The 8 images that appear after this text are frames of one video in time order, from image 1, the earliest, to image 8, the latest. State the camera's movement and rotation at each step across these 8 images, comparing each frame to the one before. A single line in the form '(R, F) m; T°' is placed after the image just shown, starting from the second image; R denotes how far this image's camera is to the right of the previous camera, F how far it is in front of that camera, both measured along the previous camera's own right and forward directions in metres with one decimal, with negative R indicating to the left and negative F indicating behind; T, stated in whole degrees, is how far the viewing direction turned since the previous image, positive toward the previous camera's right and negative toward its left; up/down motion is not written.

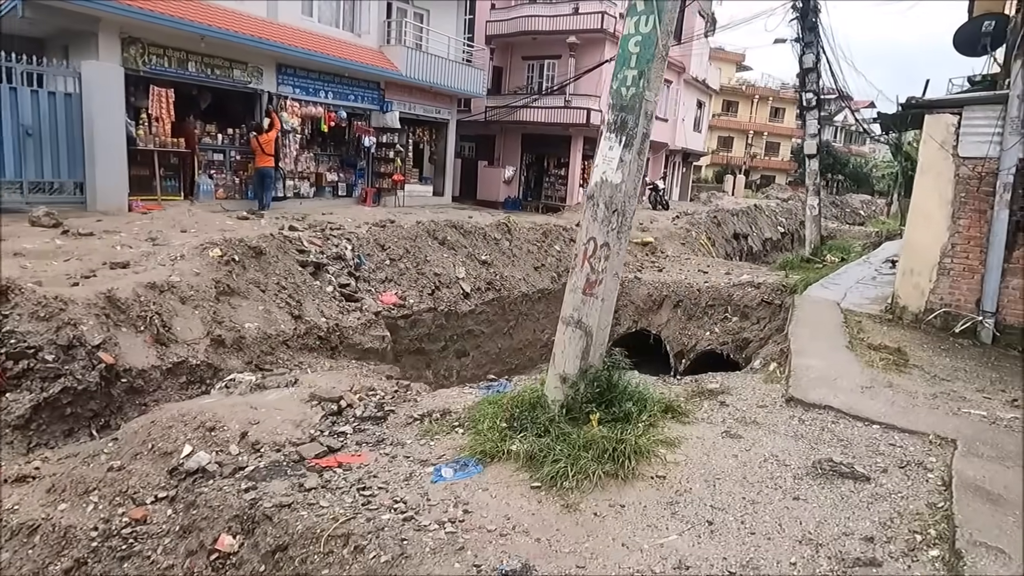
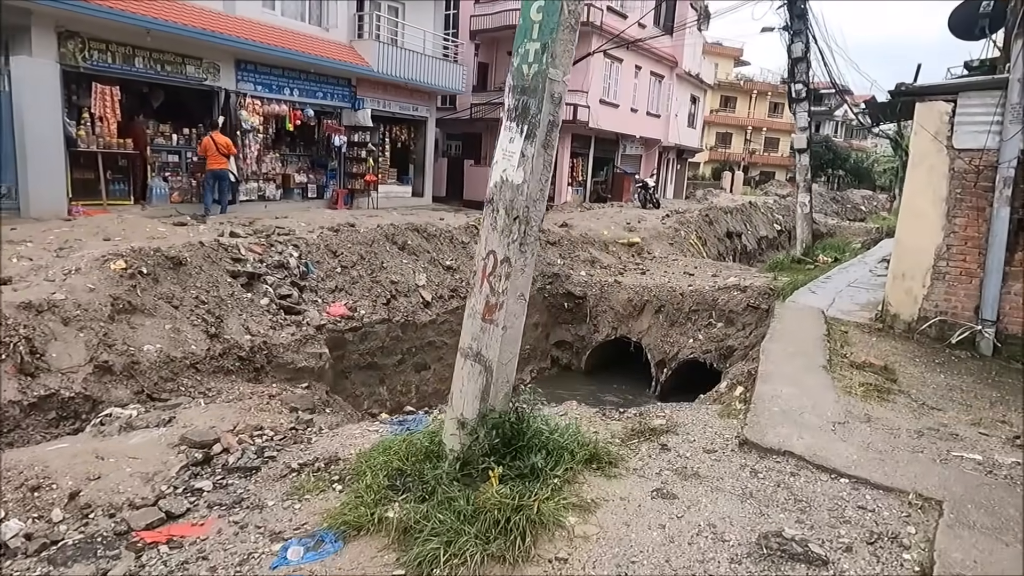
(+0.6, +0.7) m; 0°
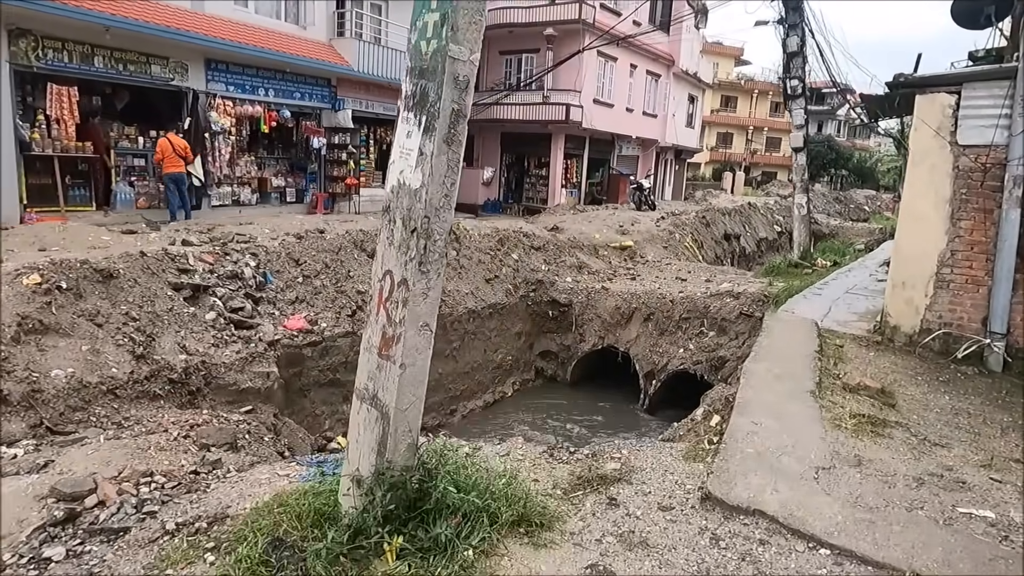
(+0.4, +0.6) m; 0°
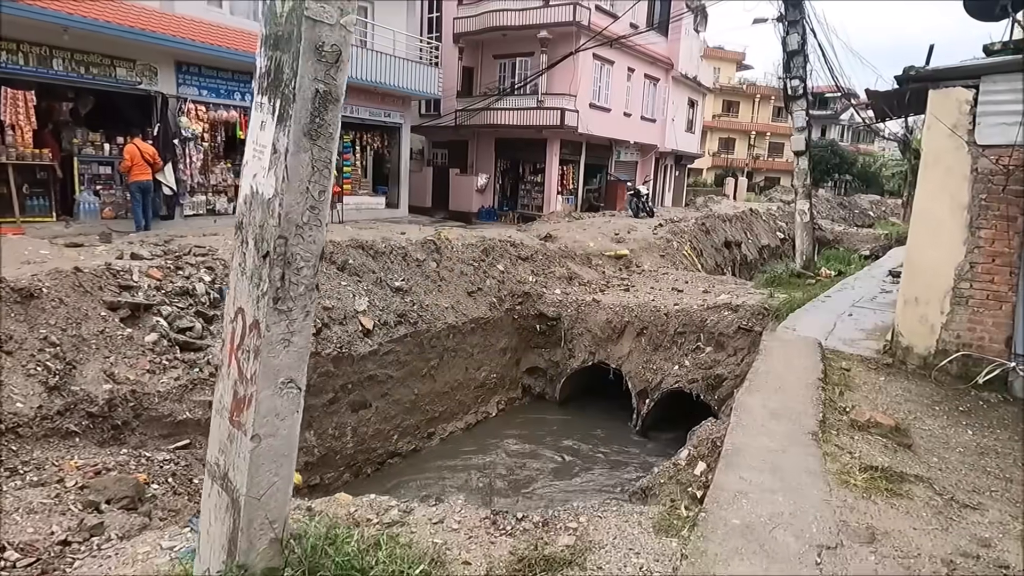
(+0.3, +0.7) m; 0°
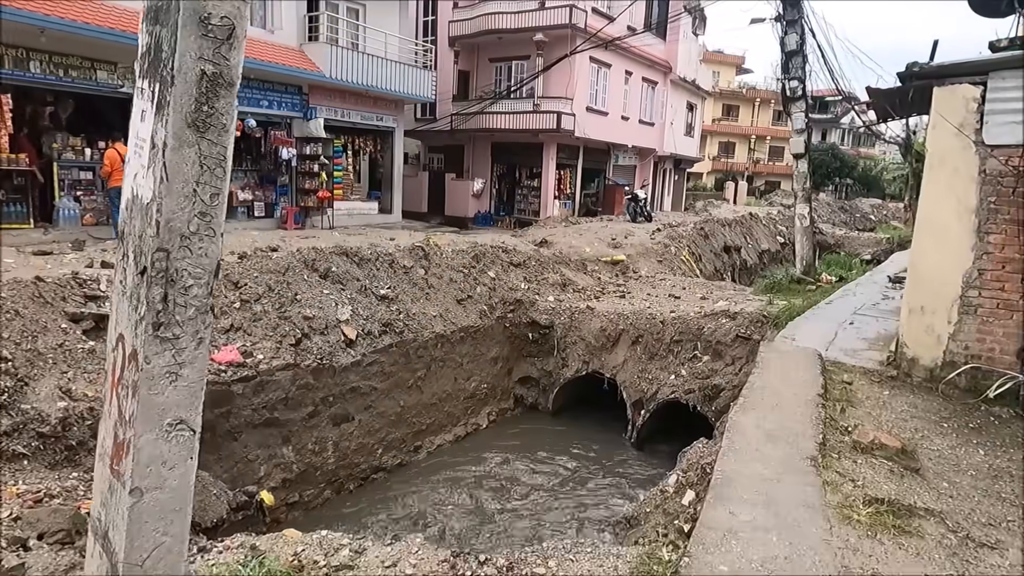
(+0.2, +0.3) m; 0°
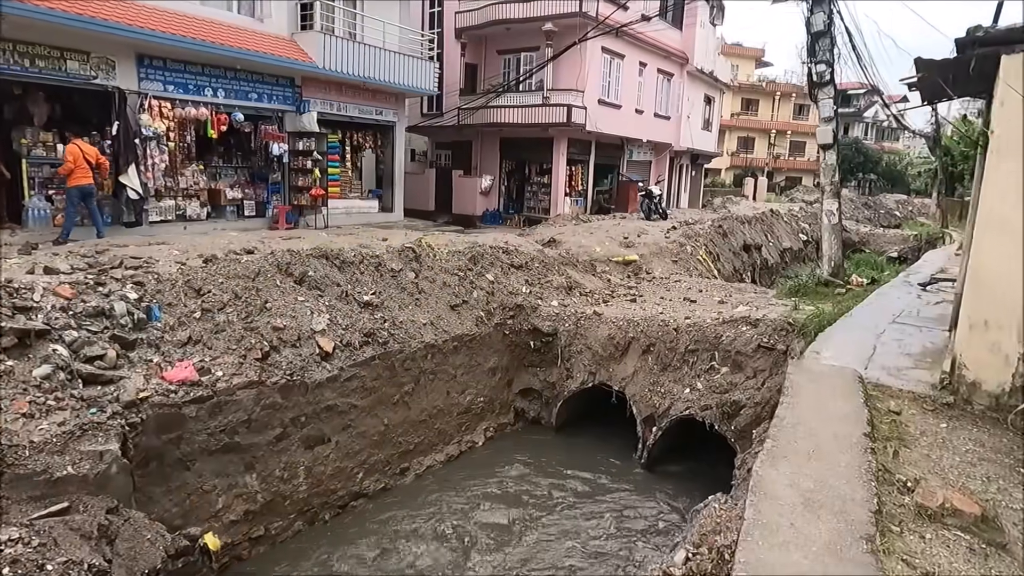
(+0.3, +0.9) m; -1°
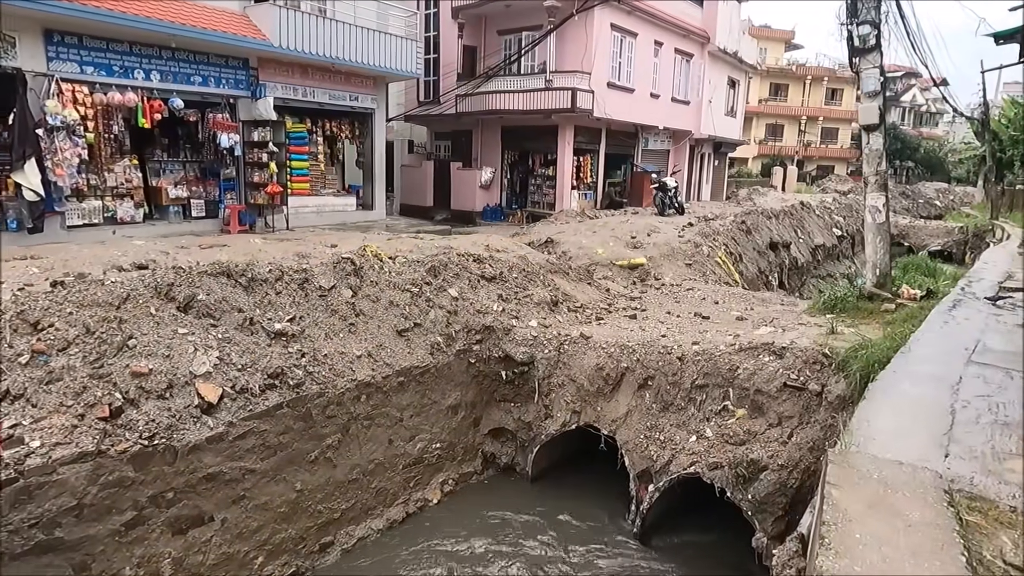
(+0.7, +1.9) m; -2°
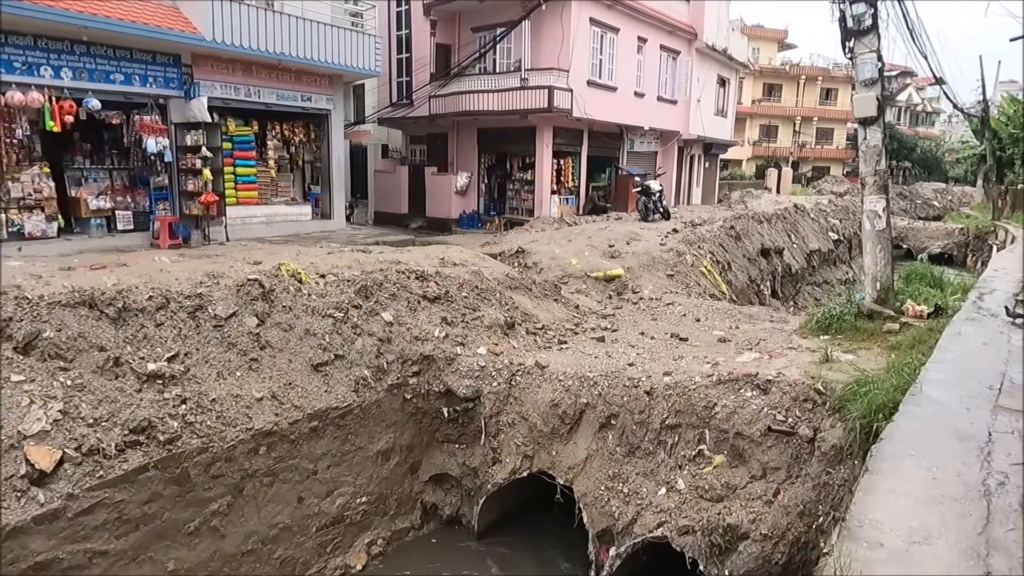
(+0.6, +1.1) m; 0°
